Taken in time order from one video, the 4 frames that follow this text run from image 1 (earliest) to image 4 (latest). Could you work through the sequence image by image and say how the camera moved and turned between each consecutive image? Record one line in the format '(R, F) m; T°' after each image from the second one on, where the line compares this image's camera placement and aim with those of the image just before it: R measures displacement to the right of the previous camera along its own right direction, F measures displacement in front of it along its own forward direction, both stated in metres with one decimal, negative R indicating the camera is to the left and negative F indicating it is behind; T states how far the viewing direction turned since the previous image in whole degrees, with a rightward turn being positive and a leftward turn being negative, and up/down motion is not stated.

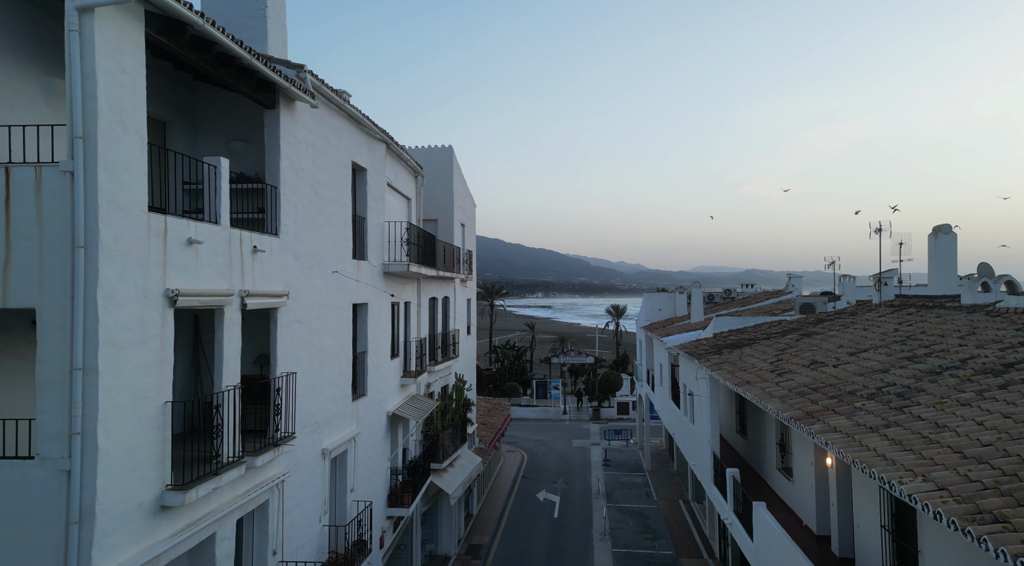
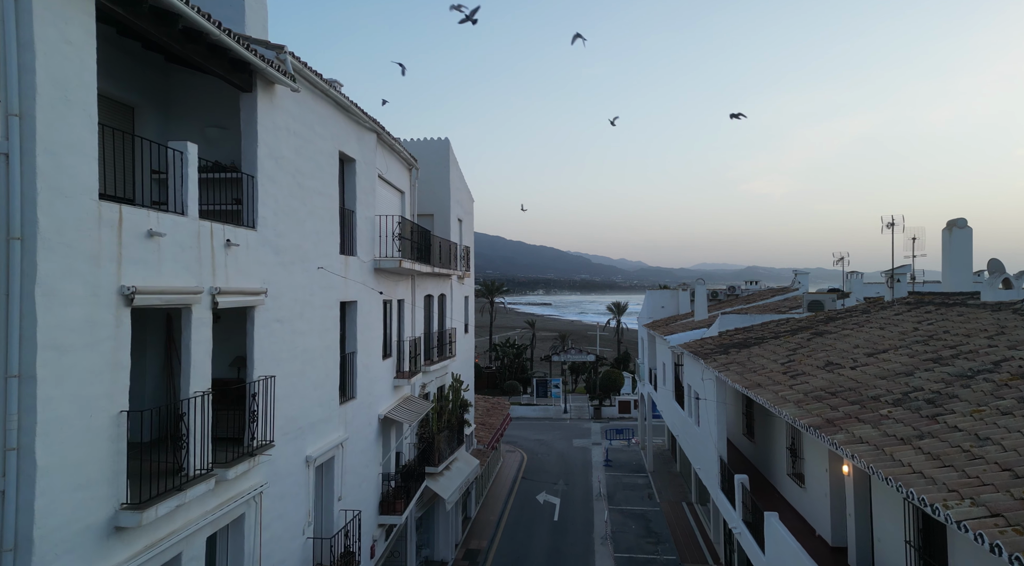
(+0.1, +0.7) m; 0°
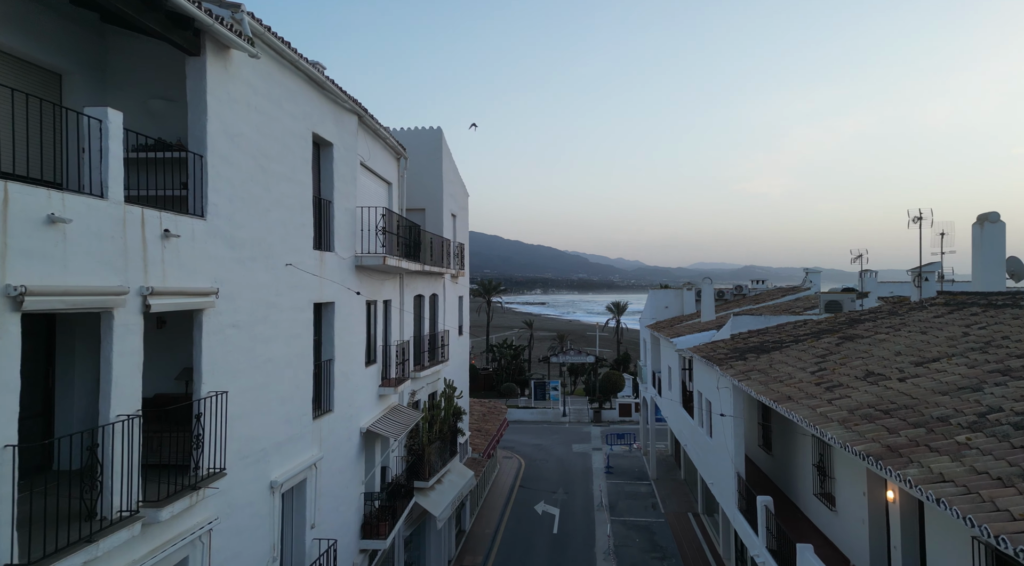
(0.0, +1.4) m; 0°
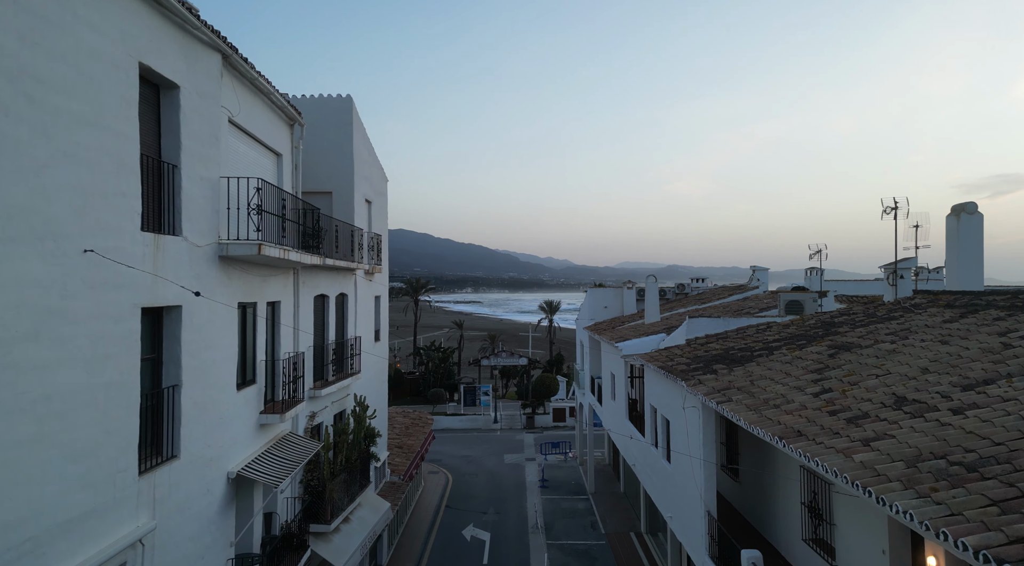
(+0.2, +2.9) m; +6°
